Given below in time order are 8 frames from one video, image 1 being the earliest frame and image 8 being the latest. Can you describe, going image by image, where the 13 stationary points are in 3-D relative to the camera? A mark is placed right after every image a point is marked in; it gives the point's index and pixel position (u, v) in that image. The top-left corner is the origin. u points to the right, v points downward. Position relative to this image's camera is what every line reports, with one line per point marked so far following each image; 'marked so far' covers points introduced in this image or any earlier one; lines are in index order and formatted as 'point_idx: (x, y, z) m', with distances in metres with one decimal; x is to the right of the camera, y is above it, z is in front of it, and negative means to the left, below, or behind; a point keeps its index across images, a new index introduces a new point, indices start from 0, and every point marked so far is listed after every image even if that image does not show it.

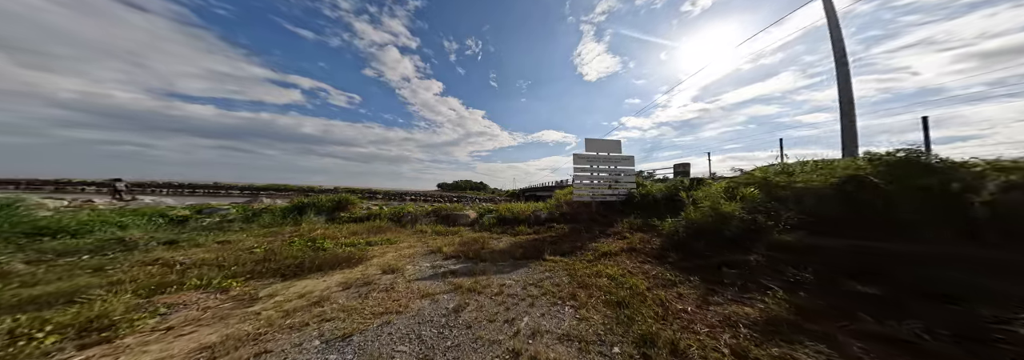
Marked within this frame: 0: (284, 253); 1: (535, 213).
0: (-4.3, -1.4, +3.8) m
1: (+0.8, -1.2, +7.4) m
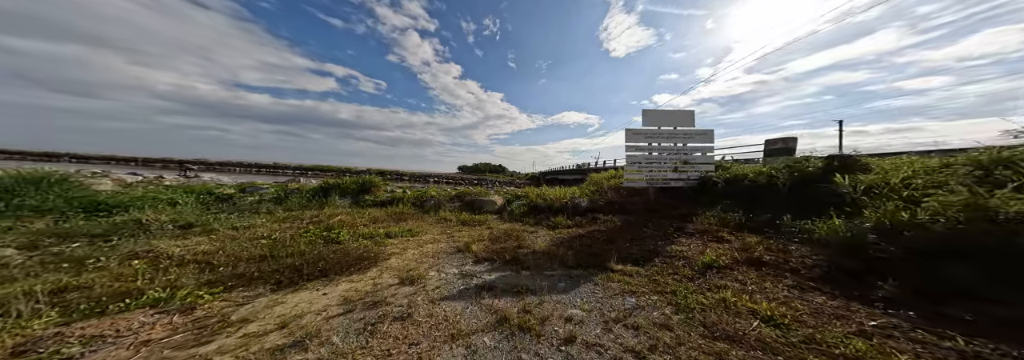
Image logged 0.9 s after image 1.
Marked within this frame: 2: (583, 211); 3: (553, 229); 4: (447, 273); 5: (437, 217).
0: (-3.5, -1.1, +3.2) m
1: (+1.9, -0.6, +6.3) m
2: (+2.0, -0.9, +5.8) m
3: (+1.0, -1.2, +4.9) m
4: (-0.9, -1.3, +2.8) m
5: (-2.5, -1.2, +6.6) m
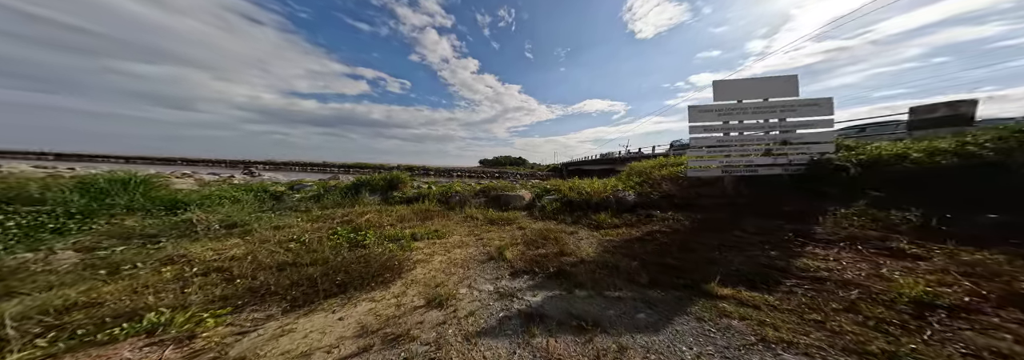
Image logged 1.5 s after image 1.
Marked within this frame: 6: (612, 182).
0: (-2.9, -1.1, +2.9) m
1: (+2.8, -0.4, +5.4) m
2: (+2.9, -0.7, +4.9) m
3: (+1.8, -1.0, +4.2) m
4: (-0.3, -1.2, +2.2) m
5: (-1.5, -1.1, +6.2) m
6: (+3.2, -0.1, +6.7) m
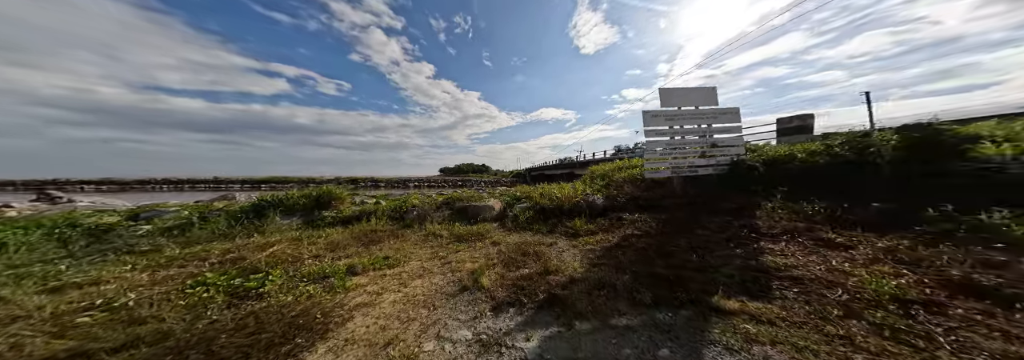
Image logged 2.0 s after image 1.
0: (-3.1, -1.3, +1.9) m
1: (+2.1, -0.5, +5.4) m
2: (+2.2, -0.8, +4.9) m
3: (+1.3, -1.1, +3.9) m
4: (-0.4, -1.3, +1.7) m
5: (-2.3, -1.4, +5.4) m
6: (+2.2, -0.3, +6.8) m
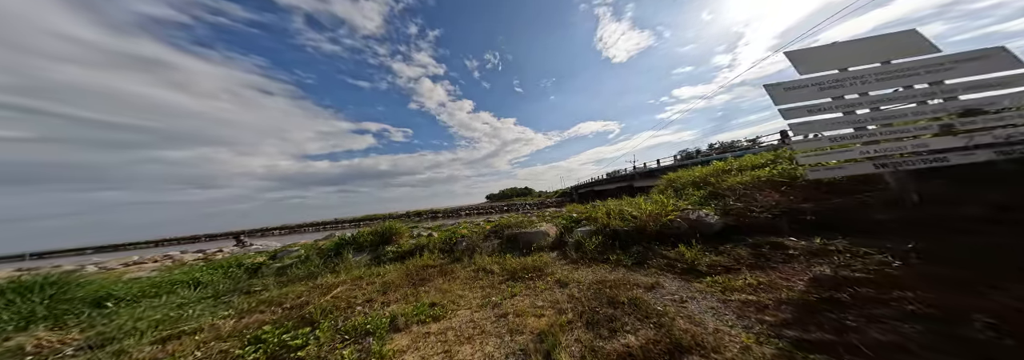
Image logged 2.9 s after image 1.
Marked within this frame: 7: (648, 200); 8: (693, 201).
0: (-2.4, -1.7, +1.4) m
1: (+3.3, -0.6, +3.8) m
2: (+3.4, -0.8, +3.3) m
3: (+2.2, -1.2, +2.5) m
4: (+0.1, -1.4, +0.6) m
5: (-0.9, -2.0, +4.6) m
6: (+3.7, -0.5, +5.2) m
7: (+3.8, -0.6, +5.7) m
8: (+3.8, -0.4, +4.3) m
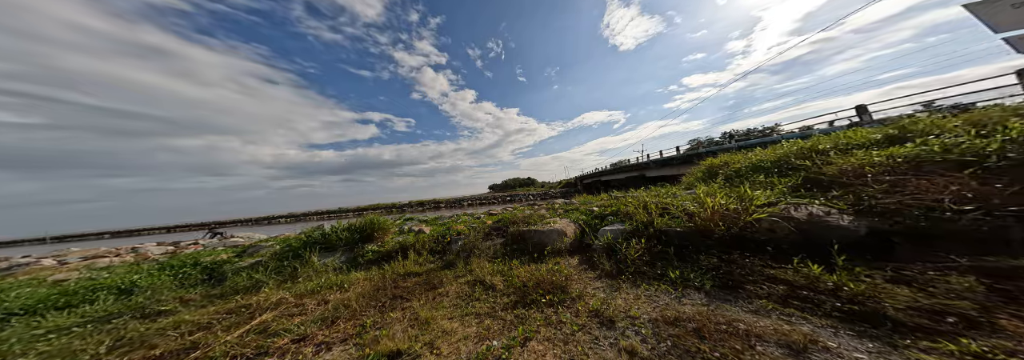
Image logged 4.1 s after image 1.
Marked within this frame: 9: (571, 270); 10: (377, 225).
0: (-2.3, -1.5, +0.2) m
1: (+3.4, -0.4, +2.5) m
2: (+3.5, -0.6, +2.0) m
3: (+2.4, -1.0, +1.2) m
4: (+0.2, -1.2, -0.6) m
5: (-0.7, -1.7, +3.4) m
6: (+3.8, -0.2, +3.9) m
7: (+4.0, -0.2, +4.4) m
8: (+4.0, -0.1, +3.0) m
9: (+1.0, -1.5, +3.4) m
10: (-4.0, -1.4, +6.1) m
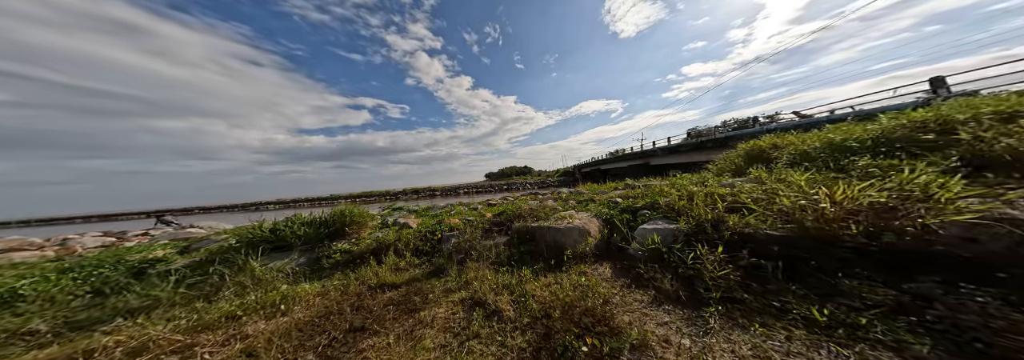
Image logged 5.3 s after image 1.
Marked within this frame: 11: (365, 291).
0: (-2.1, -1.4, -0.9) m
1: (+3.6, -0.2, +1.5) m
2: (+3.7, -0.4, +1.0) m
3: (+2.6, -0.8, +0.2) m
4: (+0.5, -1.2, -1.6) m
5: (-0.6, -1.4, +2.4) m
6: (+4.0, +0.1, +2.8) m
7: (+4.1, 0.0, +3.4) m
8: (+4.2, +0.1, +2.0) m
9: (+1.1, -1.2, +2.3) m
10: (-3.9, -1.0, +4.9) m
11: (-2.1, -1.5, +3.0) m
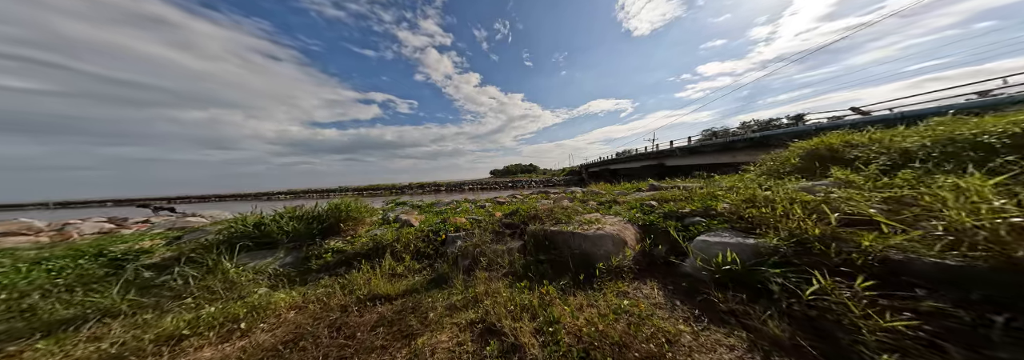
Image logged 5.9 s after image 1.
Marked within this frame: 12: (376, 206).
0: (-1.9, -1.3, -1.4) m
1: (+3.9, -0.2, +0.8) m
2: (+3.9, -0.5, +0.3) m
3: (+2.8, -0.9, -0.5) m
4: (+0.6, -1.2, -2.3) m
5: (-0.3, -1.3, +1.8) m
6: (+4.3, 0.0, +2.1) m
7: (+4.4, 0.0, +2.7) m
8: (+4.4, 0.0, +1.2) m
9: (+1.4, -1.2, +1.7) m
10: (-3.6, -0.7, +4.4) m
11: (-1.8, -1.4, +2.4) m
12: (-4.6, -0.7, +6.7) m
